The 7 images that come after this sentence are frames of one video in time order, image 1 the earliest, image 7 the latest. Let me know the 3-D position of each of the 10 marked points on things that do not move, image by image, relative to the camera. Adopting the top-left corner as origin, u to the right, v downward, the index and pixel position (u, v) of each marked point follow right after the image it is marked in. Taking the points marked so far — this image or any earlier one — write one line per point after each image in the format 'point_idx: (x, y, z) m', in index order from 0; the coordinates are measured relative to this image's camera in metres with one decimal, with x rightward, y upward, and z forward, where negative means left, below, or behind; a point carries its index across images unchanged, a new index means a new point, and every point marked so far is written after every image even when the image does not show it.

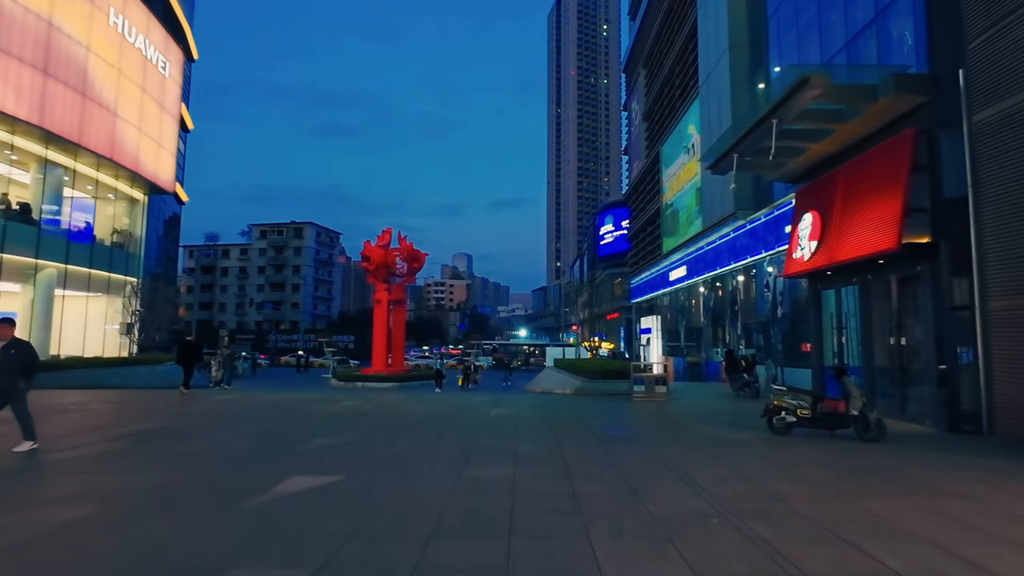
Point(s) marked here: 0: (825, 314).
0: (+10.0, -0.9, +17.4) m
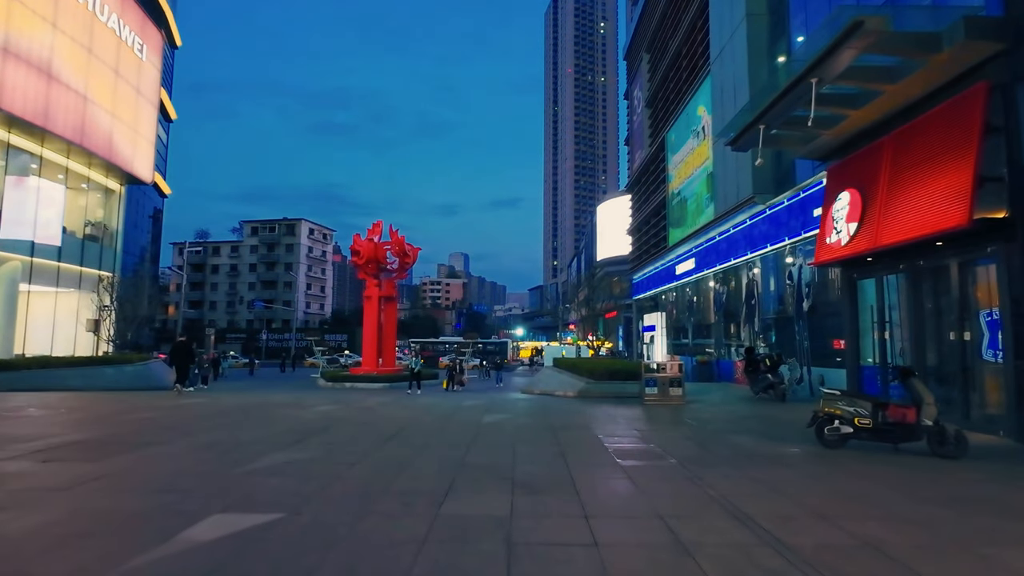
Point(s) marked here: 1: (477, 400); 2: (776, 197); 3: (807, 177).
0: (+9.9, -0.6, +15.4) m
1: (-1.2, -3.7, +18.1) m
2: (+9.7, +3.3, +19.9) m
3: (+9.7, +3.6, +18.0) m
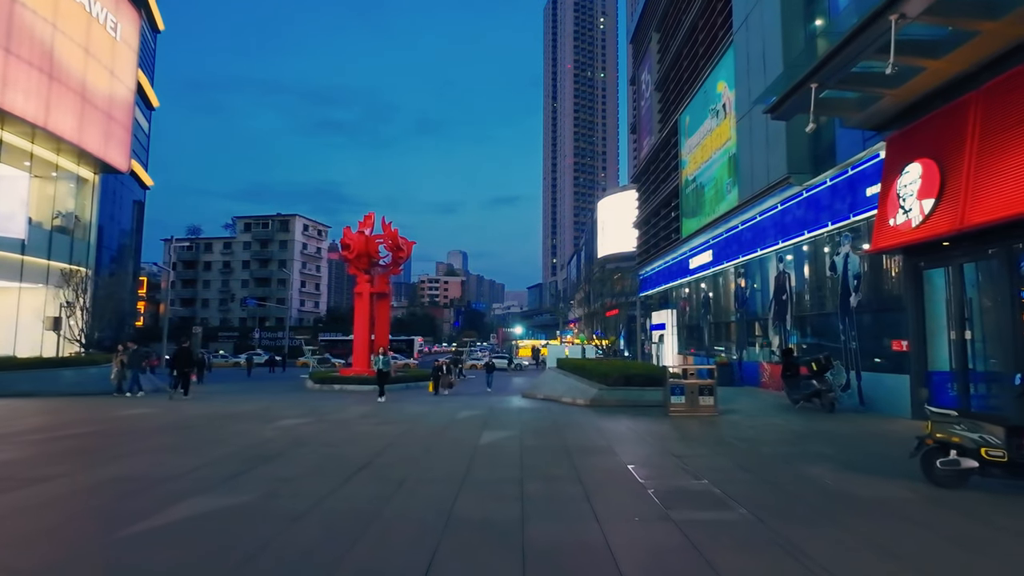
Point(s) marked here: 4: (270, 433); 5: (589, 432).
0: (+10.0, -0.4, +13.0) m
1: (-1.2, -3.5, +15.7) m
2: (+9.7, +3.6, +17.4) m
3: (+9.8, +3.9, +15.5) m
4: (-5.2, -3.1, +11.6) m
5: (+1.7, -3.2, +12.2) m
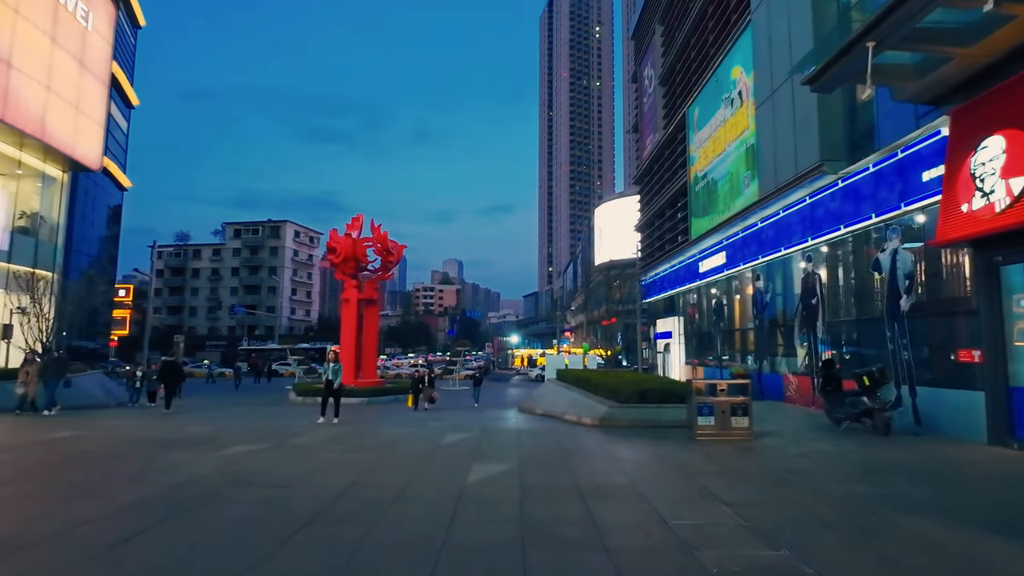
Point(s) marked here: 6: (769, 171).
0: (+10.0, -0.3, +10.8) m
1: (-1.2, -3.5, +13.4) m
2: (+9.6, +3.5, +15.3) m
3: (+9.7, +3.8, +13.4) m
4: (-5.2, -3.1, +9.3) m
5: (+1.7, -3.2, +9.9) m
6: (+9.2, +4.2, +19.5) m
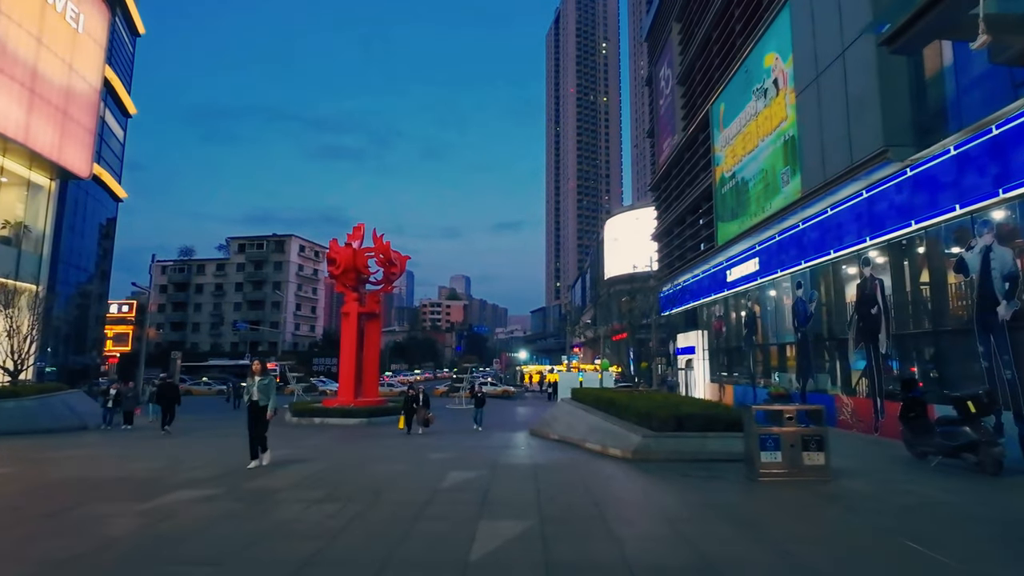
0: (+10.2, -0.3, +8.4) m
1: (-0.9, -3.6, +11.1) m
2: (+9.9, +3.4, +13.0) m
3: (+10.0, +3.8, +11.2) m
4: (-5.0, -3.1, +7.0) m
5: (+1.9, -3.2, +7.6) m
6: (+9.6, +3.9, +17.3) m
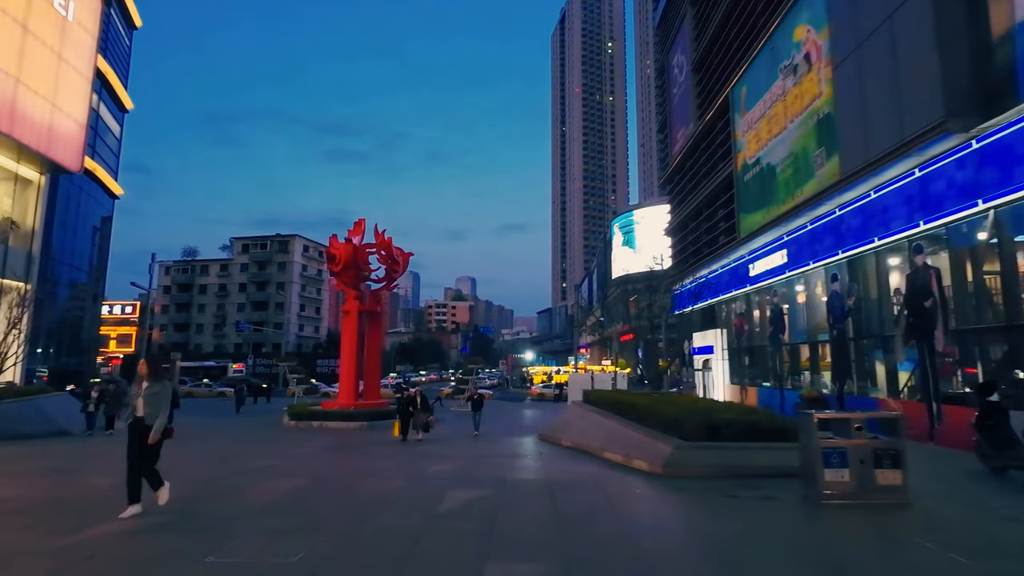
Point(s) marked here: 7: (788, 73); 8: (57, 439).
0: (+10.4, -0.1, +6.8) m
1: (-0.7, -3.4, +9.5) m
2: (+10.1, +3.6, +11.4) m
3: (+10.2, +4.0, +9.5) m
4: (-4.8, -2.8, +5.5) m
5: (+2.1, -3.0, +6.0) m
6: (+9.8, +4.2, +15.6) m
7: (+9.9, +7.7, +19.6) m
8: (-15.7, -5.2, +18.8) m
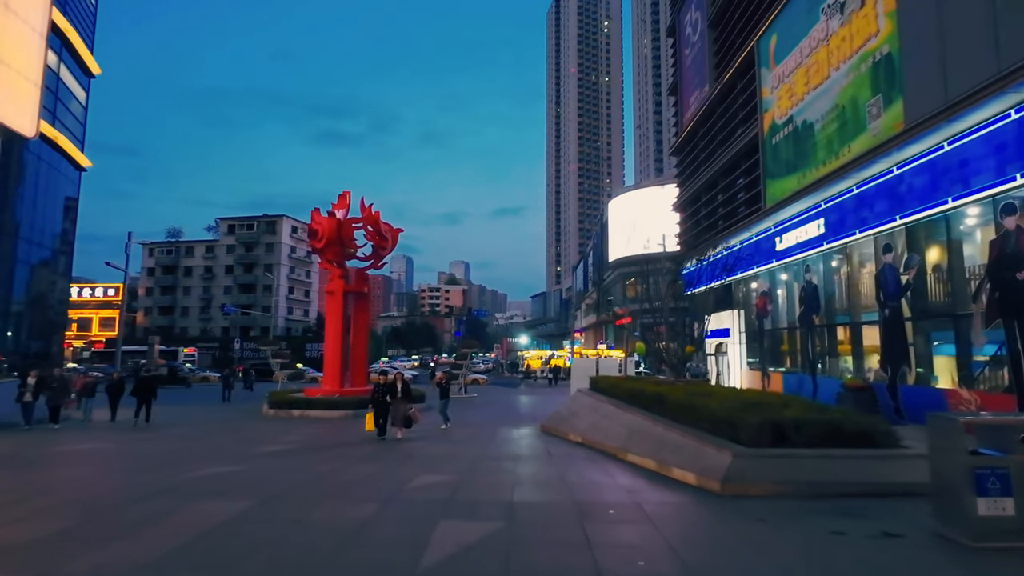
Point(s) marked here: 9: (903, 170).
0: (+10.6, +0.4, +4.4) m
1: (-0.6, -2.8, +7.1) m
2: (+10.3, +4.2, +8.9) m
3: (+10.3, +4.5, +7.0) m
4: (-4.6, -2.4, +3.0) m
5: (+2.3, -2.5, +3.6) m
6: (+9.9, +4.9, +13.1) m
7: (+10.0, +8.6, +16.9) m
8: (-15.7, -4.4, +16.2) m
9: (+10.3, +3.1, +14.3) m
